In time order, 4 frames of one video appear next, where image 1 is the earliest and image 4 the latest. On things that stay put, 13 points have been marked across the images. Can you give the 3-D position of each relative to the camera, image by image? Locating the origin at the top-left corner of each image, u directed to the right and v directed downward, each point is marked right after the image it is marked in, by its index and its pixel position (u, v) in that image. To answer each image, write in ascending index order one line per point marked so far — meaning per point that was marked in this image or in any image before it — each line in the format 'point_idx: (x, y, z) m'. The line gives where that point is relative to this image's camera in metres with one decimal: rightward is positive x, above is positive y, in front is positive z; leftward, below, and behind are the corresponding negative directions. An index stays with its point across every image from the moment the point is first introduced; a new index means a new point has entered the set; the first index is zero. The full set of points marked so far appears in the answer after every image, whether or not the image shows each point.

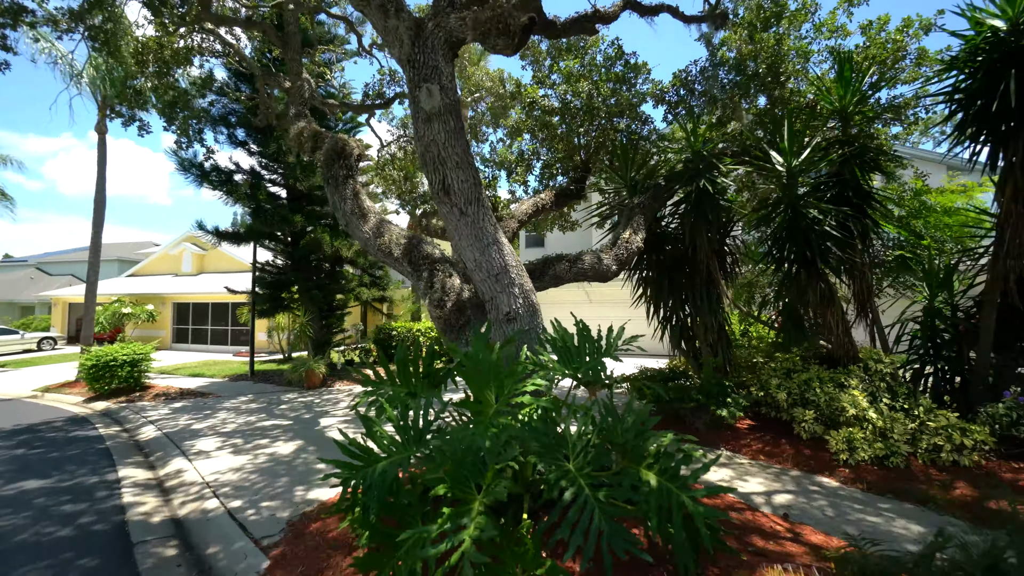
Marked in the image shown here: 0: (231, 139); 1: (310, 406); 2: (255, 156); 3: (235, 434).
0: (-7.0, +3.7, +11.0) m
1: (-3.9, -2.3, +8.6) m
2: (-6.4, +3.3, +11.2) m
3: (-4.2, -2.2, +6.7) m
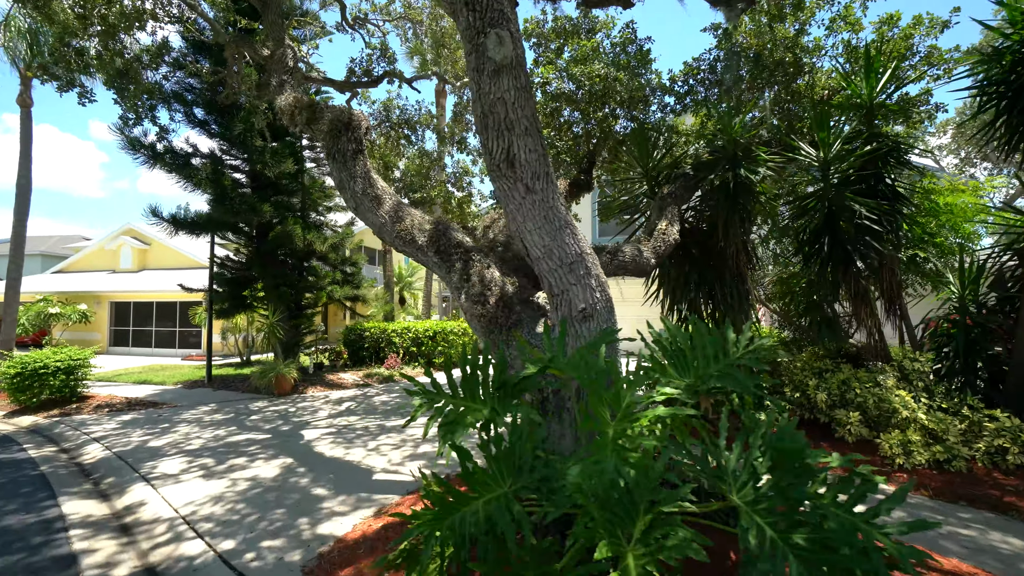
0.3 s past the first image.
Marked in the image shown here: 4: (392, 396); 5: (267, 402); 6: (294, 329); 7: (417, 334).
0: (-7.2, +3.7, +9.8) m
1: (-3.9, -2.2, +7.7) m
2: (-6.6, +3.4, +10.0) m
3: (-4.0, -2.1, +5.8) m
4: (-2.5, -2.3, +9.3) m
5: (-4.9, -2.3, +8.9) m
6: (-5.6, -1.0, +11.4) m
7: (-2.8, -1.4, +13.1) m
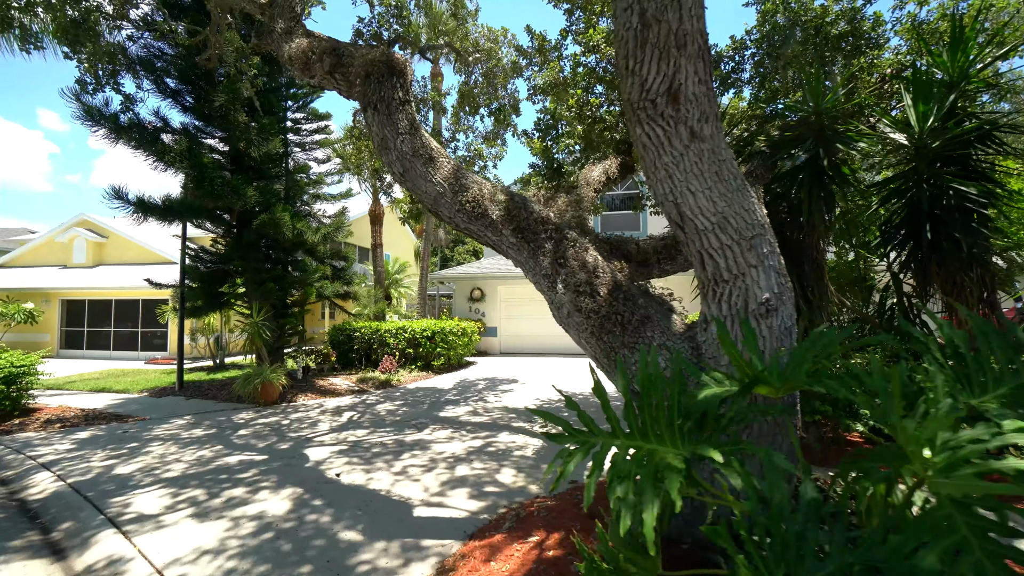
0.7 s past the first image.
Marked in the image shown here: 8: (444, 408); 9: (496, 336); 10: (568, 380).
0: (-6.8, +3.8, +8.6) m
1: (-3.4, -2.1, +6.6) m
2: (-6.3, +3.5, +8.8) m
3: (-3.4, -2.0, +4.7) m
4: (-2.2, -2.2, +8.3) m
5: (-4.5, -2.2, +7.8) m
6: (-5.3, -0.9, +10.2) m
7: (-2.7, -1.3, +12.0) m
8: (-1.2, -2.1, +7.9) m
9: (-0.6, -1.7, +15.9) m
10: (+1.3, -2.1, +10.3) m
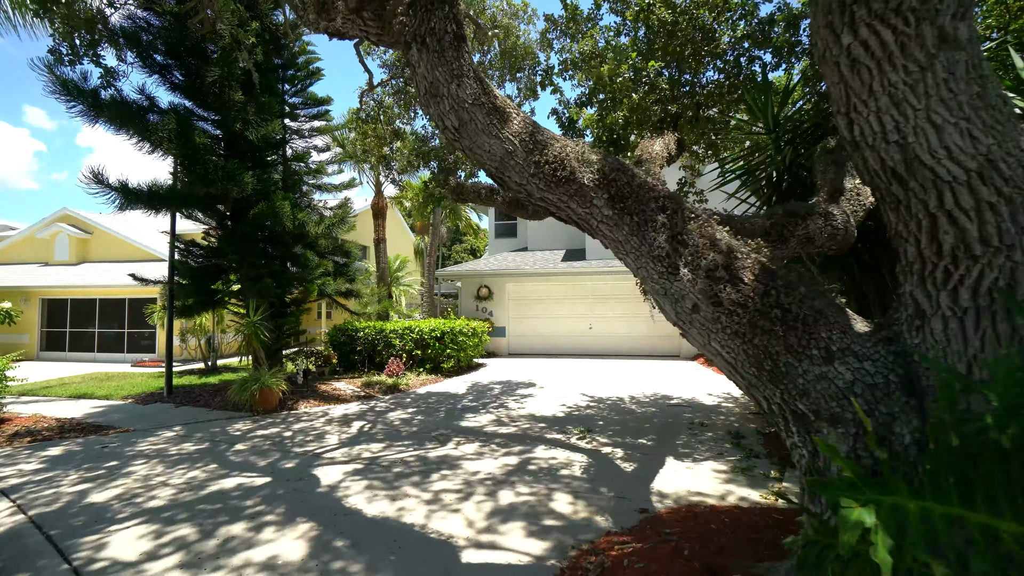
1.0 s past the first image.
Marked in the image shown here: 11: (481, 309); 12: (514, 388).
0: (-6.4, +3.9, +7.7) m
1: (-3.0, -2.1, +5.9) m
2: (-5.9, +3.6, +7.9) m
3: (-3.0, -2.0, +3.9) m
4: (-1.7, -2.1, +7.6) m
5: (-4.1, -2.1, +7.0) m
6: (-4.9, -0.9, +9.4) m
7: (-2.3, -1.2, +11.3) m
8: (-0.8, -2.1, +7.1) m
9: (-0.3, -1.6, +15.2) m
10: (+1.7, -2.1, +9.6) m
11: (-1.1, -0.7, +15.4) m
12: (0.0, -2.1, +9.5) m
